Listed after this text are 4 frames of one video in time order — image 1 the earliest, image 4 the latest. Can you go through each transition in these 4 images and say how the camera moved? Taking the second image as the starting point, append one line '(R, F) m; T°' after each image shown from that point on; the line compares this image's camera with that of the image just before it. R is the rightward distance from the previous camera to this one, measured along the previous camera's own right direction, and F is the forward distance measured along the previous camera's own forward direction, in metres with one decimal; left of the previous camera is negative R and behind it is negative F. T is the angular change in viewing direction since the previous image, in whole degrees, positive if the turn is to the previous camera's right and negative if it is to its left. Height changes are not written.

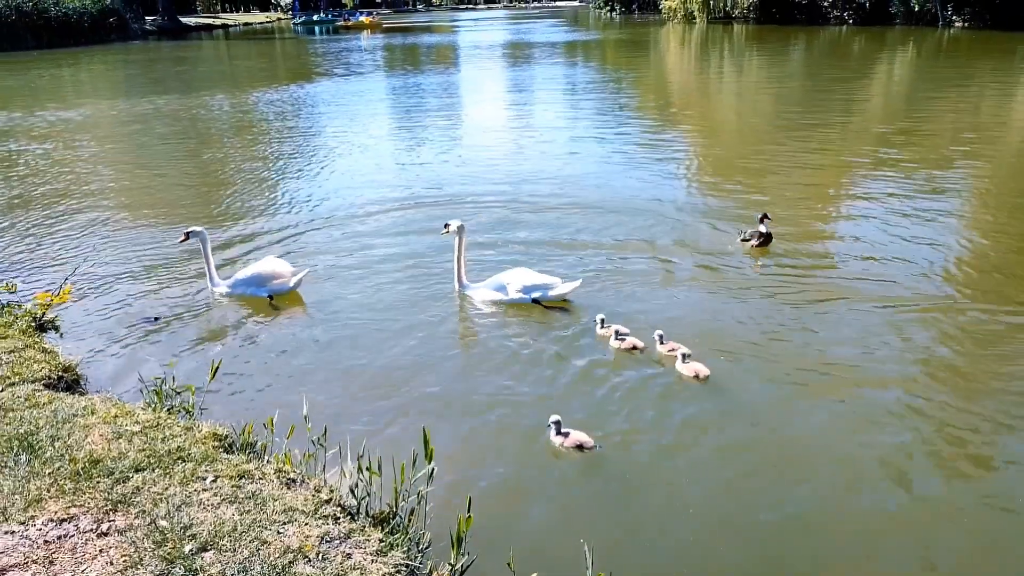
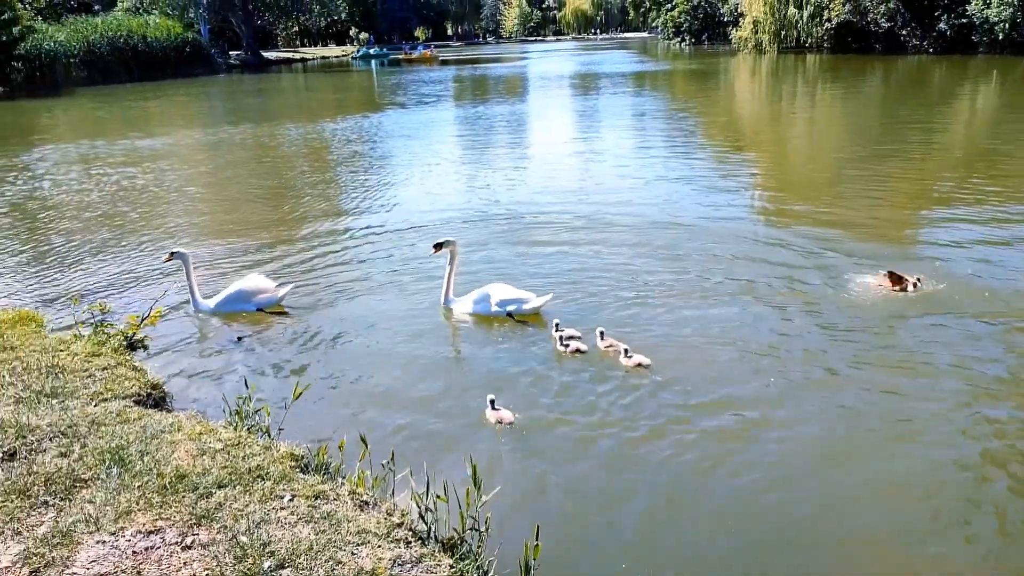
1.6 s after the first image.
(-0.4, -0.1) m; -4°
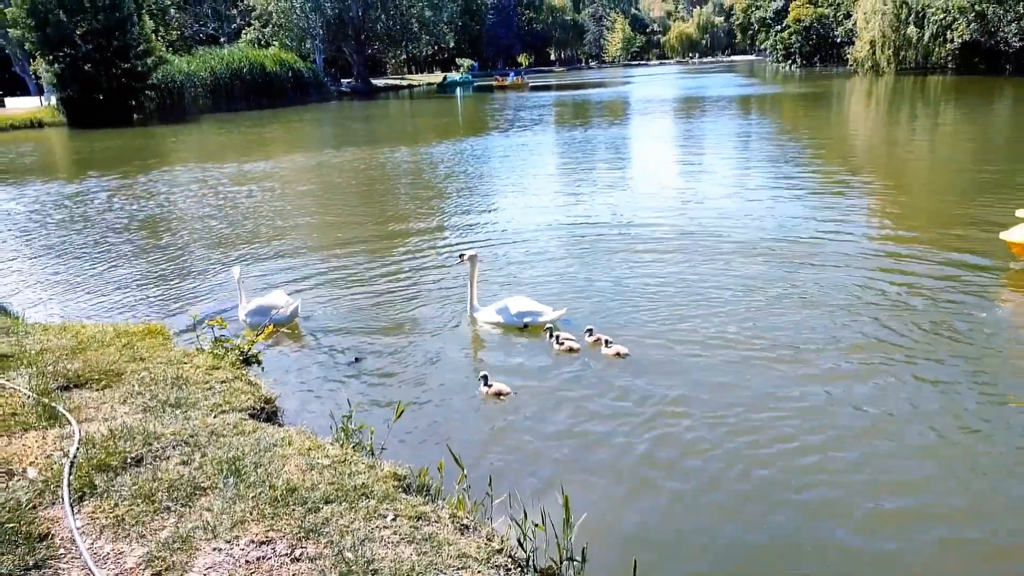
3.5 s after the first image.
(-0.5, 0.0) m; -6°
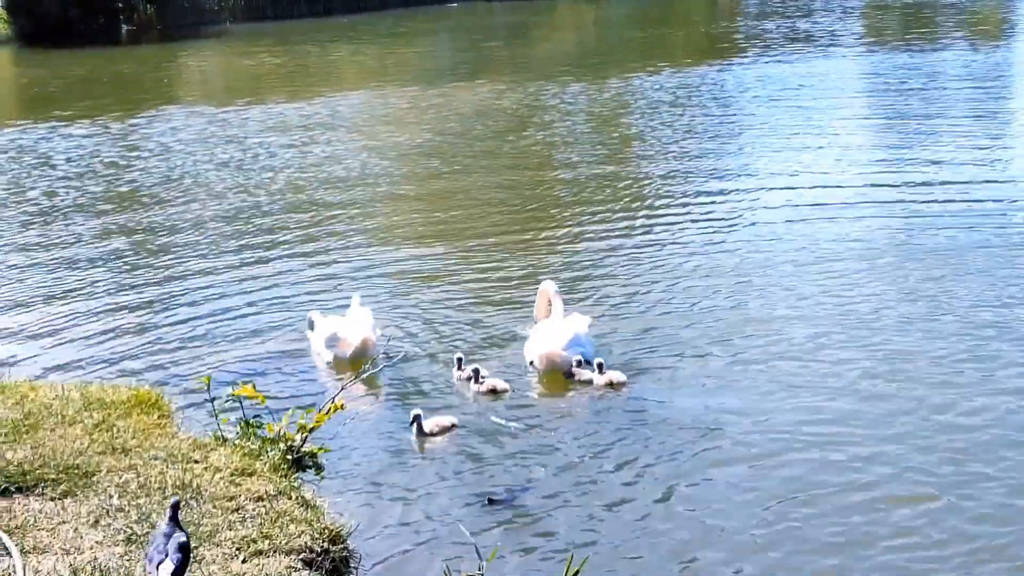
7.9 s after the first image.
(-1.8, +4.4) m; -5°
